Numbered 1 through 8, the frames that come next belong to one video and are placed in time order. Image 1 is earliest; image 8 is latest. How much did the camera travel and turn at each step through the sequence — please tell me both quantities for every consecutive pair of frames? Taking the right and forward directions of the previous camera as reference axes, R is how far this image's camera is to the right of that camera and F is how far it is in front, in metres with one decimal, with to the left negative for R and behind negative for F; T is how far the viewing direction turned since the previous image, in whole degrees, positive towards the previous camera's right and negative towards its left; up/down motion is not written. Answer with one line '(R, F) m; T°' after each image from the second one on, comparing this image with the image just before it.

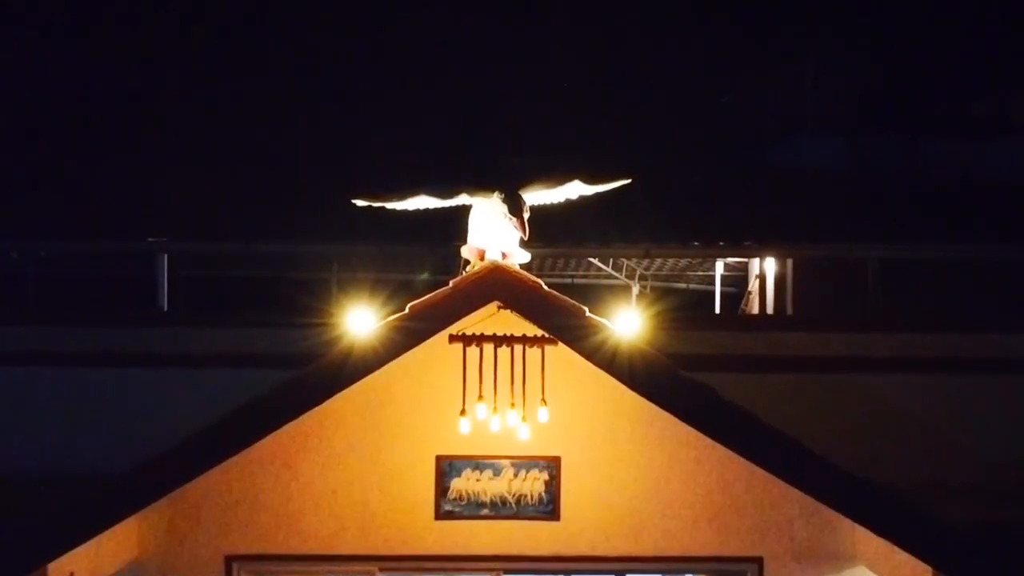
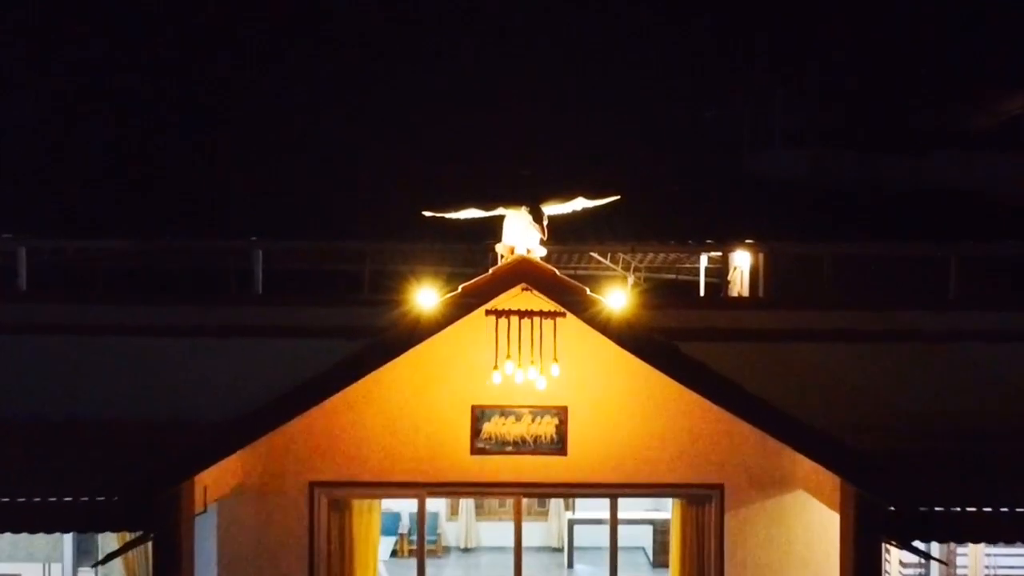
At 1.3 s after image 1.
(+0.1, -1.4) m; -2°
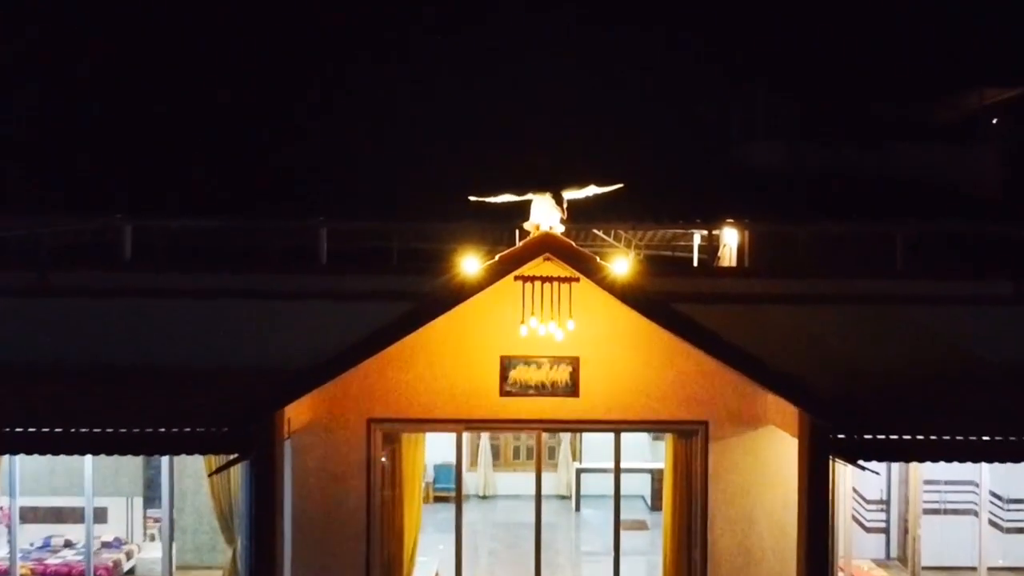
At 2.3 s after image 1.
(-0.1, -1.3) m; 0°
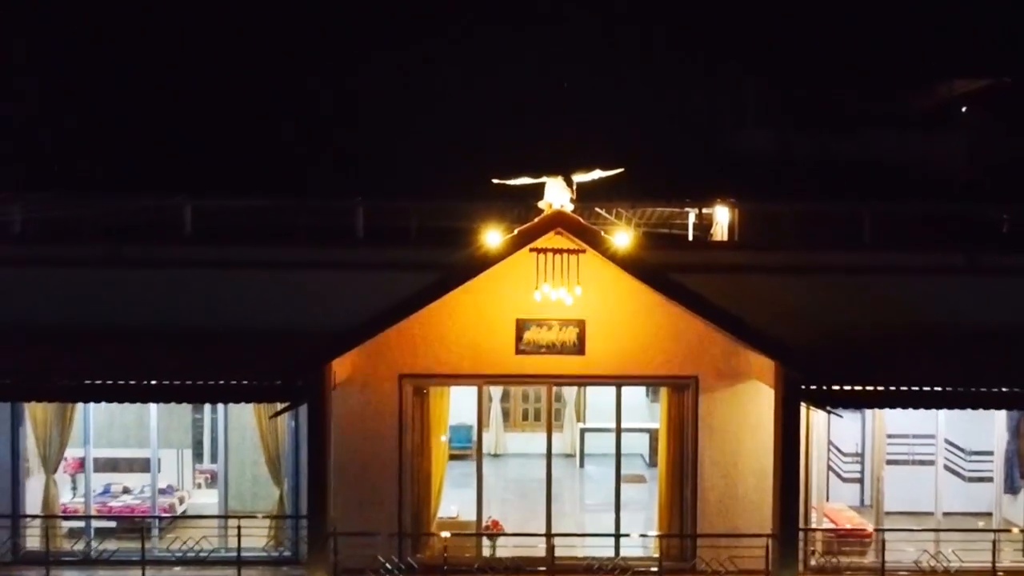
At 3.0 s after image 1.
(-0.1, -1.1) m; 0°
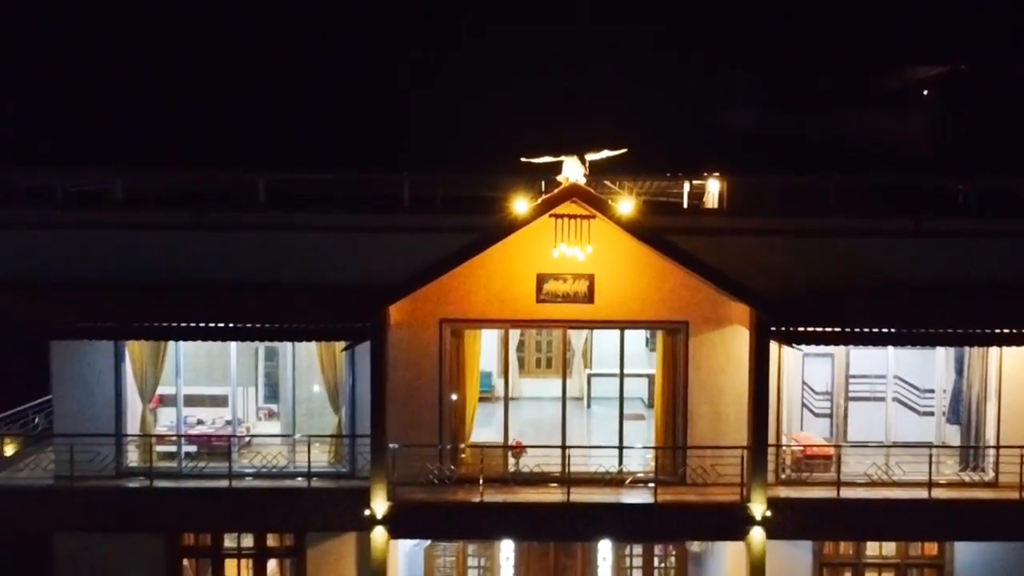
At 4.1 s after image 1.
(-0.2, -1.7) m; 0°
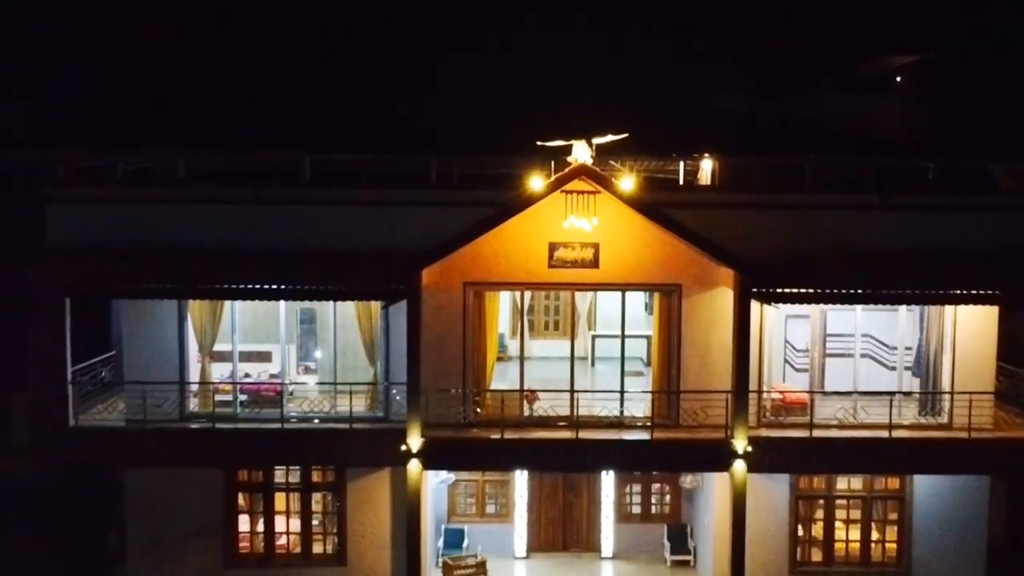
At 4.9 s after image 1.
(-0.1, -1.5) m; 0°
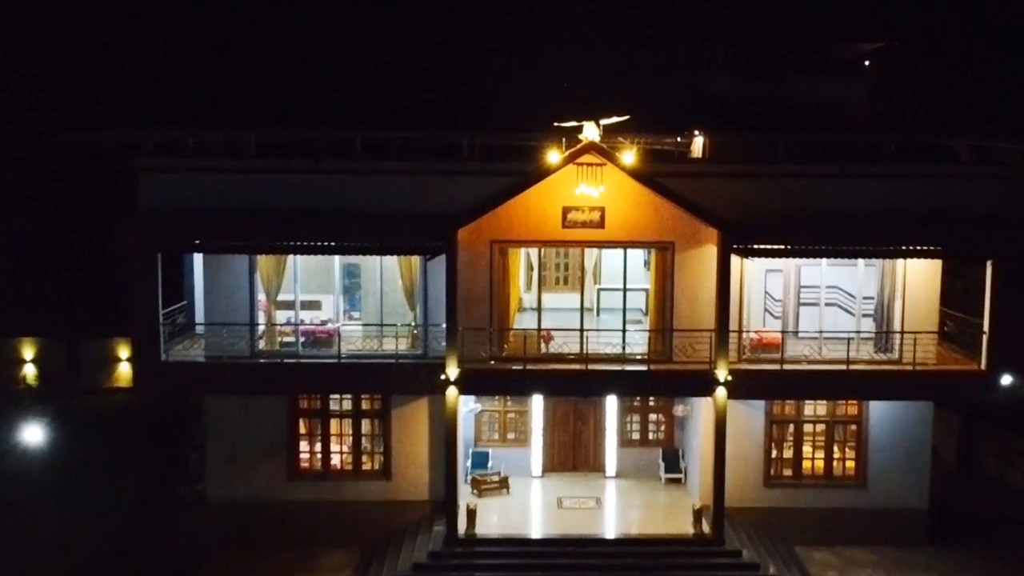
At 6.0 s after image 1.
(-0.2, -2.2) m; 0°
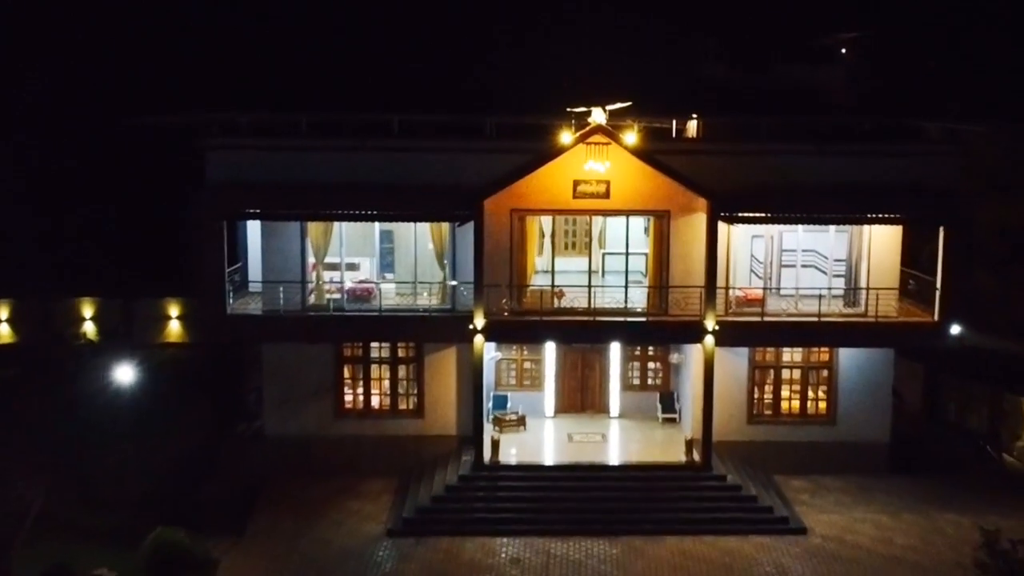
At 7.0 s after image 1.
(-0.2, -2.2) m; 0°
